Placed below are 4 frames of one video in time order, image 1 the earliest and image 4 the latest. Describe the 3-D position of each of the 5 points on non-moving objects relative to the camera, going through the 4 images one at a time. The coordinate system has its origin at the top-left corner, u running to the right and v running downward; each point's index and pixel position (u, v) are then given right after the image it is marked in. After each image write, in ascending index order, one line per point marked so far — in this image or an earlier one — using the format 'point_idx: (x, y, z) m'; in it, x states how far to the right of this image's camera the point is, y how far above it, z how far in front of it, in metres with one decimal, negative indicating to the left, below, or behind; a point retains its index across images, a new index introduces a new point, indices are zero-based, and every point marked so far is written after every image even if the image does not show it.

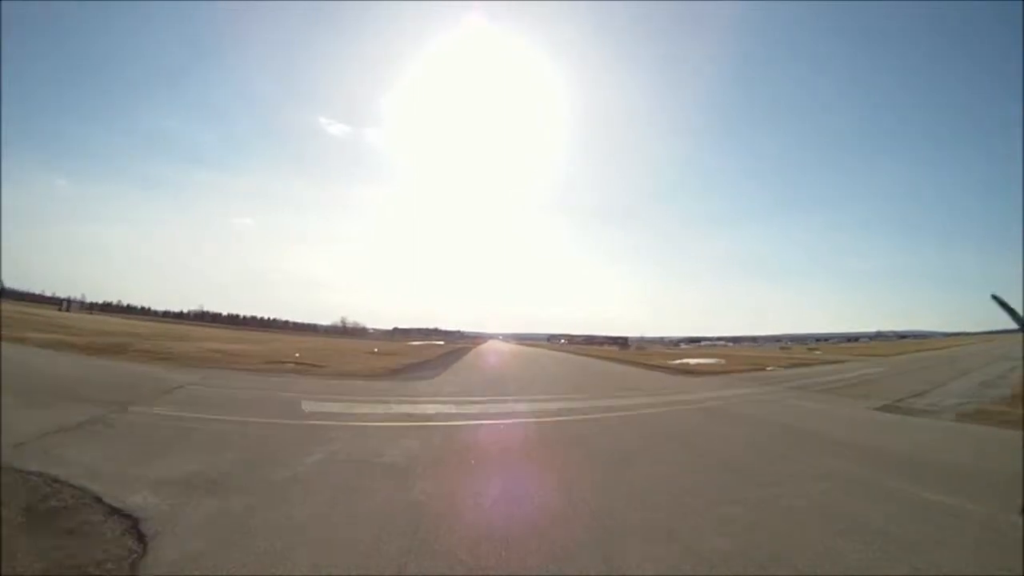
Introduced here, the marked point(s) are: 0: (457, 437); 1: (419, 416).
0: (-1.4, -3.3, +16.8) m
1: (-2.7, -3.3, +19.1) m
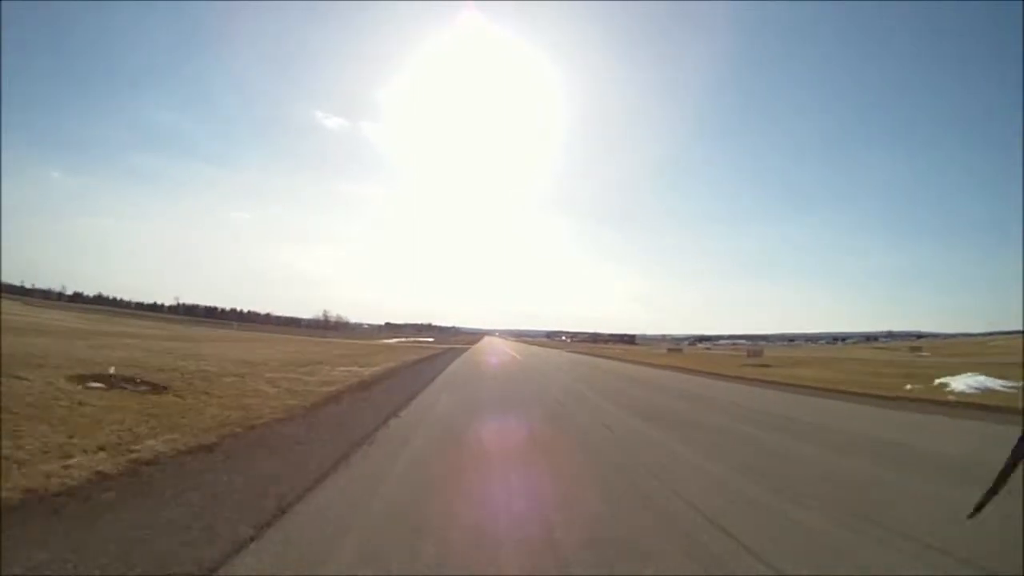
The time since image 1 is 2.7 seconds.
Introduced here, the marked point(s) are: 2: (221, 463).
0: (-1.3, -3.1, +14.1) m
1: (-2.7, -3.1, +16.4) m
2: (-4.3, -2.6, +10.4) m
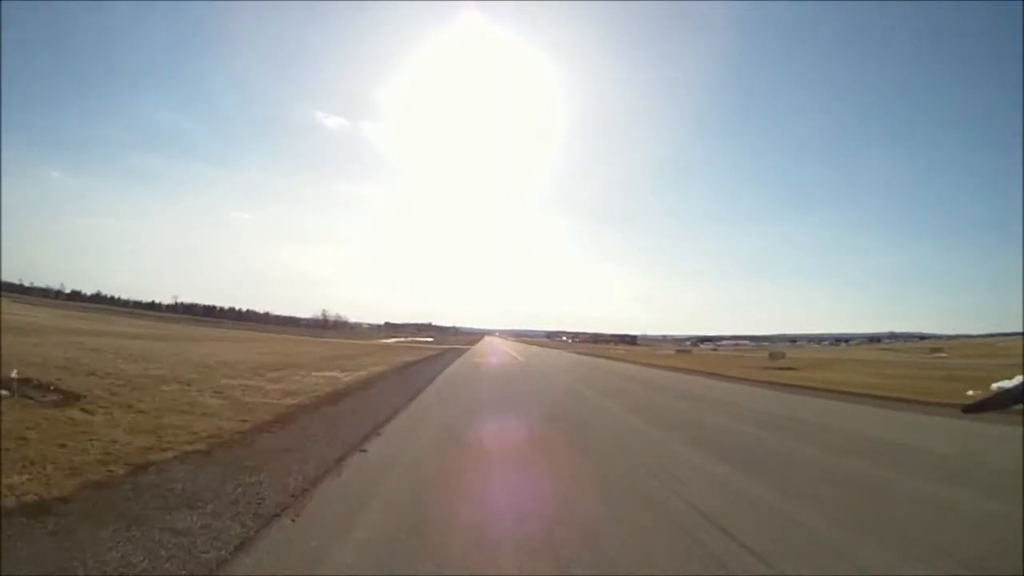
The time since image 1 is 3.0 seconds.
0: (-1.3, -3.0, +14.1) m
1: (-2.7, -3.0, +16.4) m
2: (-4.3, -2.6, +10.3) m
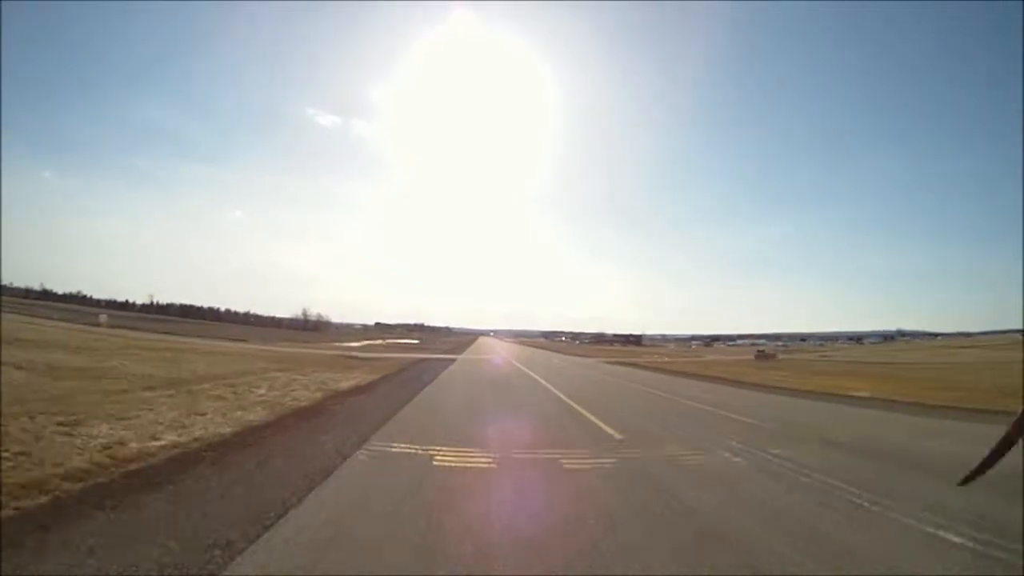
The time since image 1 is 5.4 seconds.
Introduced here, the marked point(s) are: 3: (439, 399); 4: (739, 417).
0: (-1.3, -2.9, +11.9) m
1: (-2.6, -2.9, +14.2) m
2: (-4.3, -2.5, +8.1) m
3: (-1.9, -3.1, +18.6) m
4: (+5.7, -3.5, +17.2) m
